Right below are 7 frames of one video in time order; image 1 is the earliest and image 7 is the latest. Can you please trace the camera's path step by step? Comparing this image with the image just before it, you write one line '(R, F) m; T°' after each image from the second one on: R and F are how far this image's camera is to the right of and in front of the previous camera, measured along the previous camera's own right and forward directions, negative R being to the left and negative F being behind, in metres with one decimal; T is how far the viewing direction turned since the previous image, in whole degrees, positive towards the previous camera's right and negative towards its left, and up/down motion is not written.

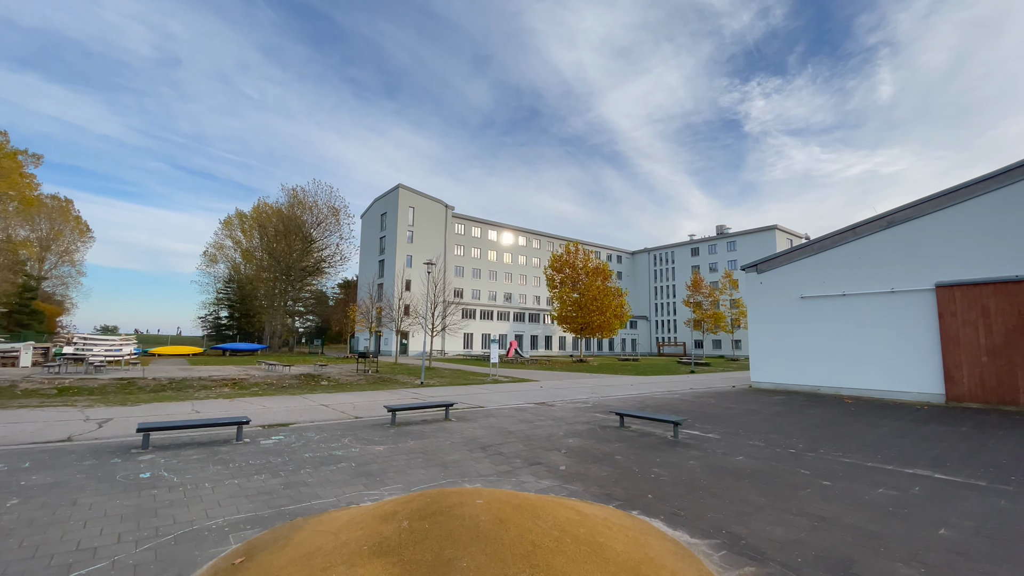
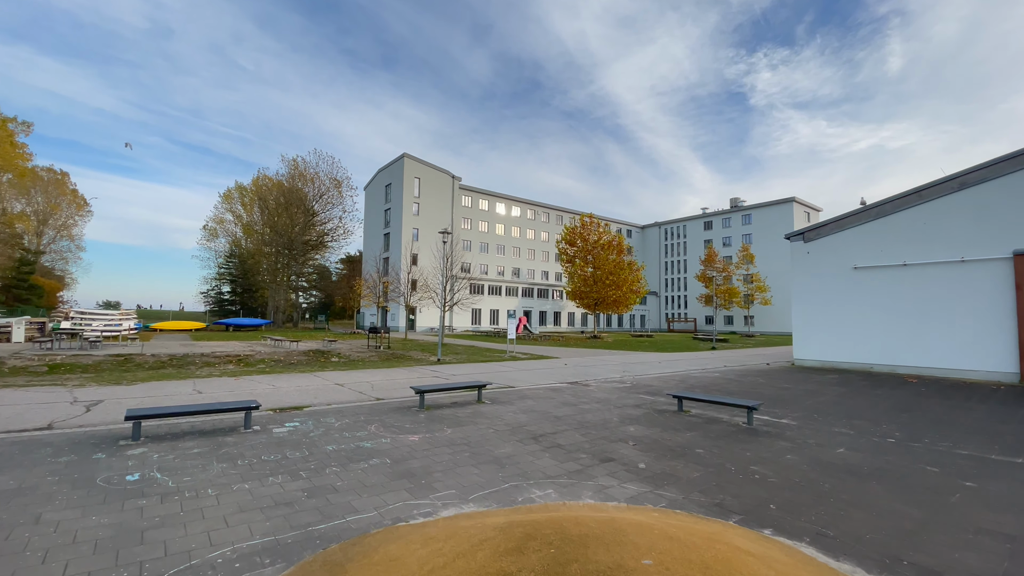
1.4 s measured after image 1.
(-0.9, +1.3) m; 0°
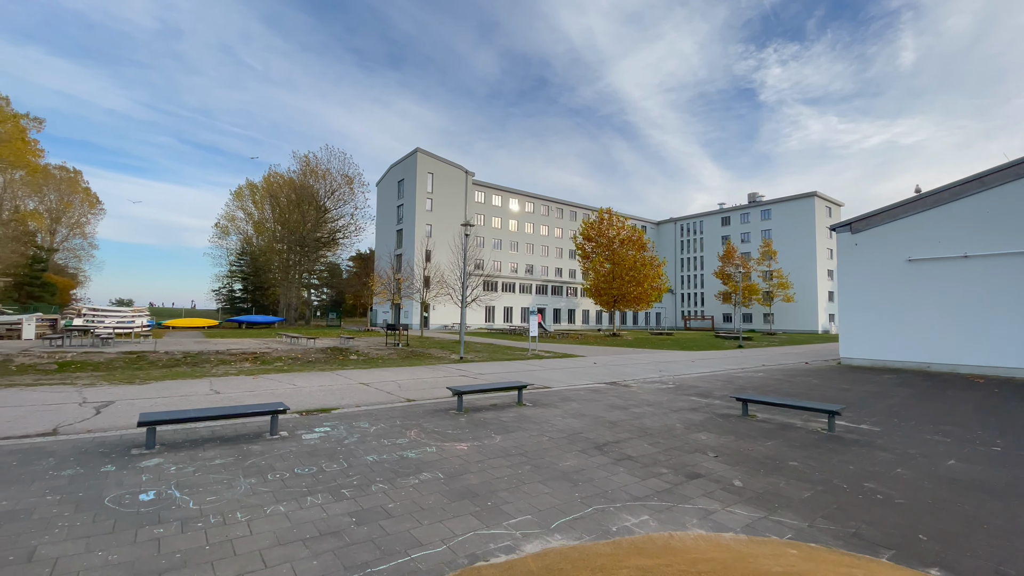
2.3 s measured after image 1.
(-0.7, +0.8) m; -1°
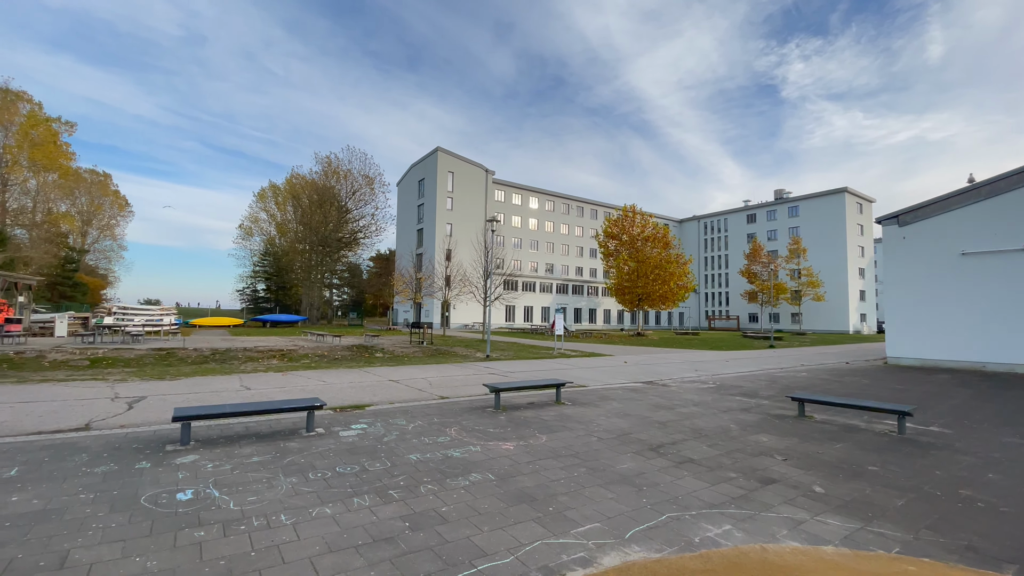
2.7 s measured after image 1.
(-0.4, +0.4) m; -2°
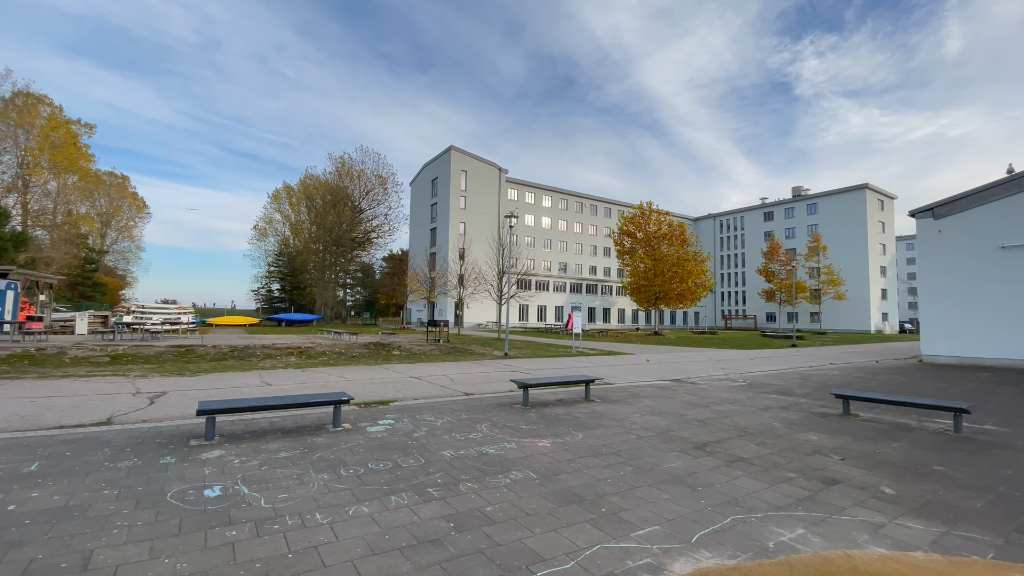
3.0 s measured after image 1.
(-0.3, +0.3) m; -1°
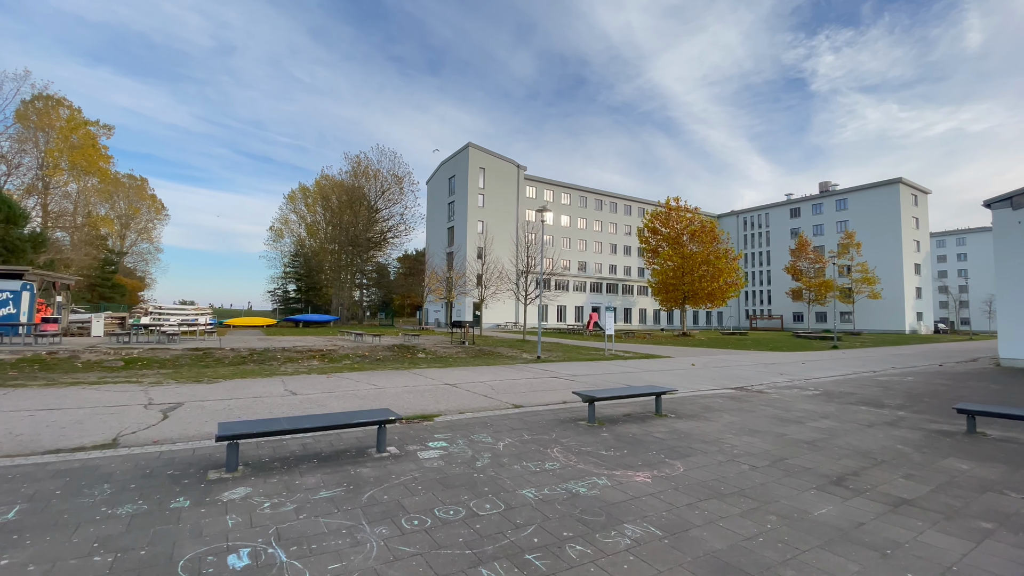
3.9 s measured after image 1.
(-0.7, +1.0) m; -1°
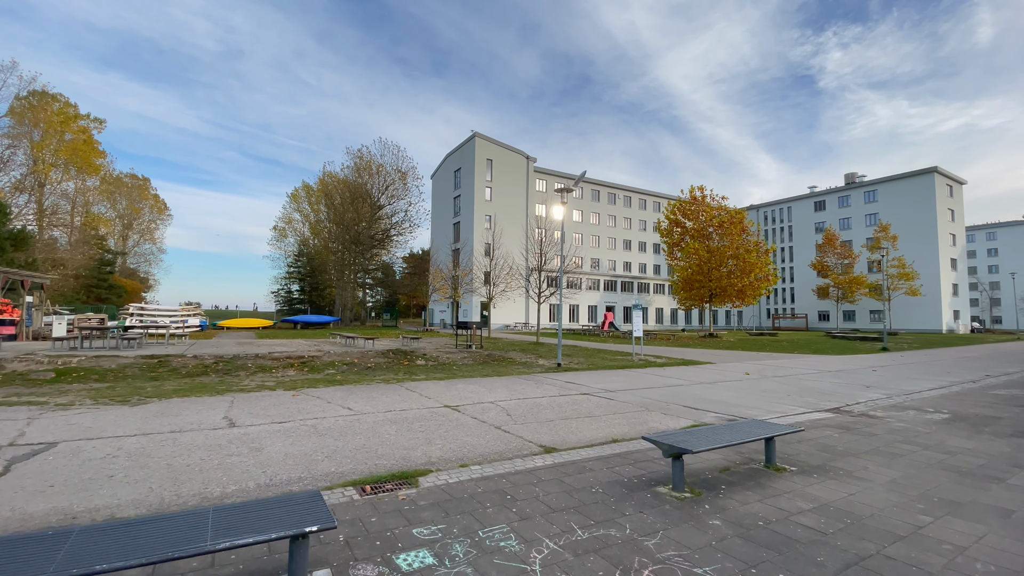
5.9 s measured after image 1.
(-0.2, +2.4) m; -1°
